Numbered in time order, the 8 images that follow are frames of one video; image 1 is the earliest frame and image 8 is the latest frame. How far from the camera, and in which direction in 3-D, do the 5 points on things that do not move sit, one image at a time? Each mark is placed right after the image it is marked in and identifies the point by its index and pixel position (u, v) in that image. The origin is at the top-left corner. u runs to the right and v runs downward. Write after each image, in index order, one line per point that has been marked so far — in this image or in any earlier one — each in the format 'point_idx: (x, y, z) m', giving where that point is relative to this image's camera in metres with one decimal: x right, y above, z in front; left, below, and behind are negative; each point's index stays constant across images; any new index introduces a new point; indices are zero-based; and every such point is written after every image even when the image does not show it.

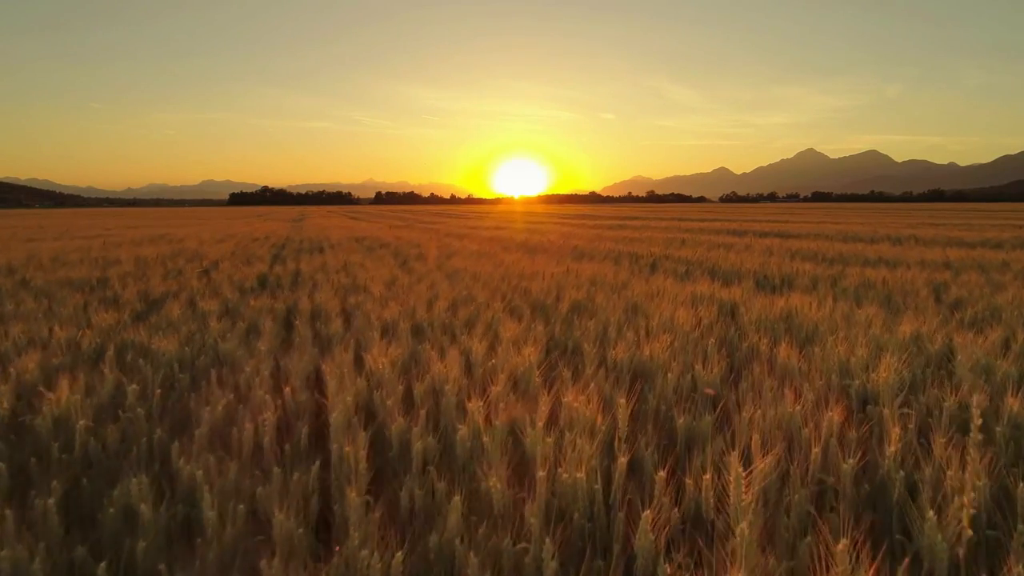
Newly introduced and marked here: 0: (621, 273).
0: (+1.2, +0.2, +4.9) m
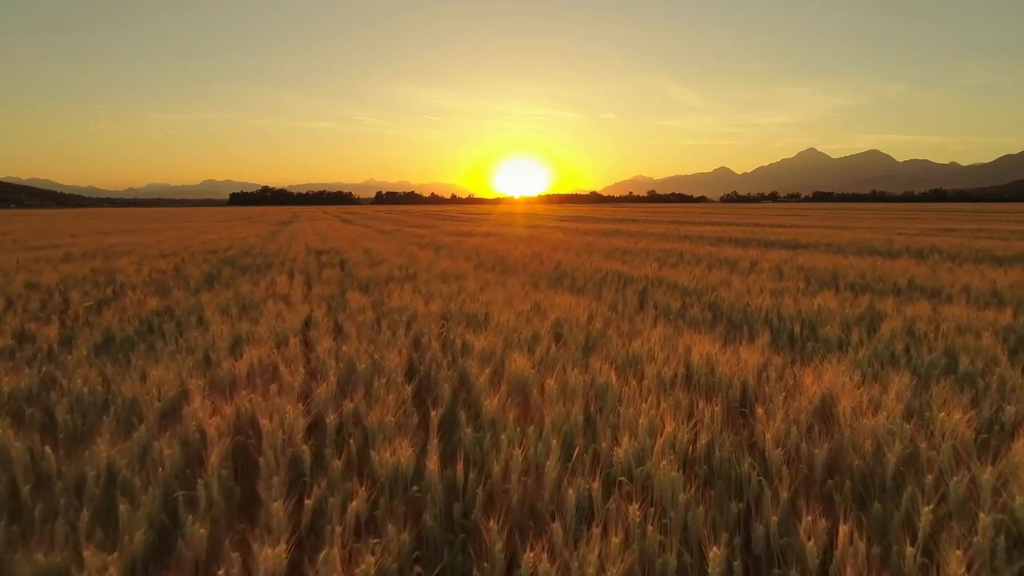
0: (+0.8, -0.2, +4.0) m
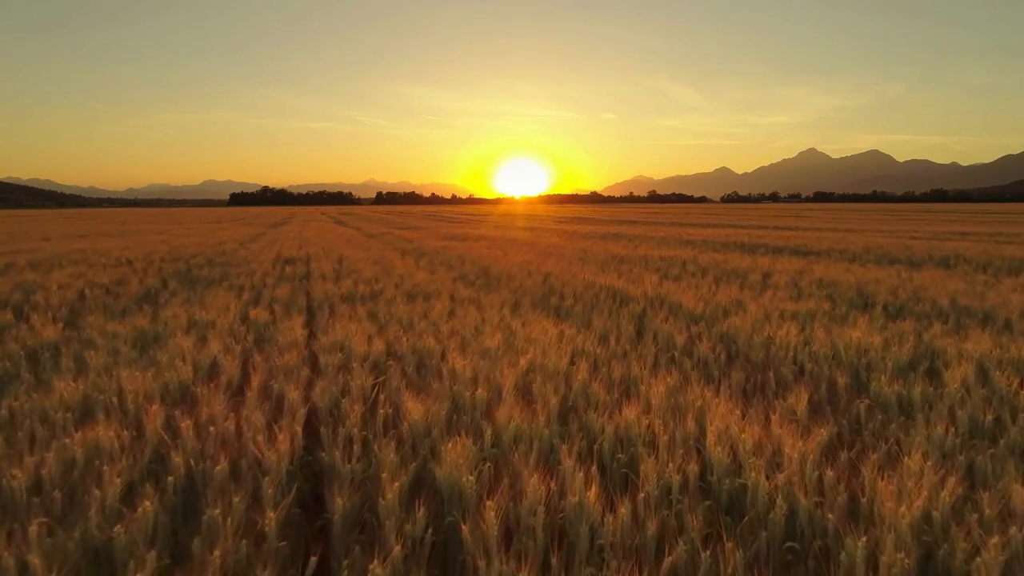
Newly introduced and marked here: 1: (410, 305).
0: (+0.5, -0.4, +3.2) m
1: (-1.0, -0.2, +4.6) m
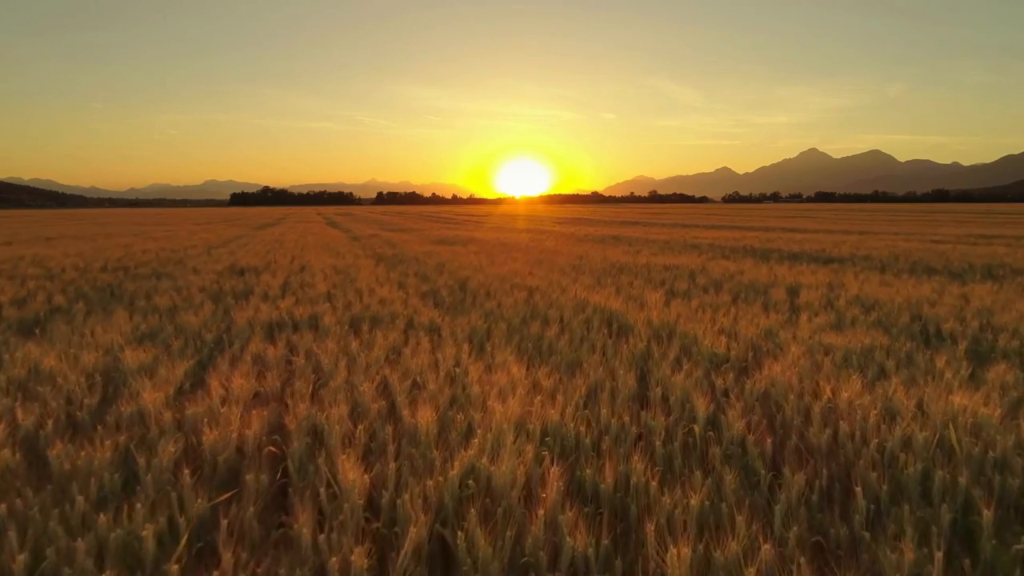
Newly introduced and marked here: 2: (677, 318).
0: (+0.3, -0.7, +2.2) m
1: (-1.3, -0.4, +3.5) m
2: (+1.5, -0.3, +4.2) m
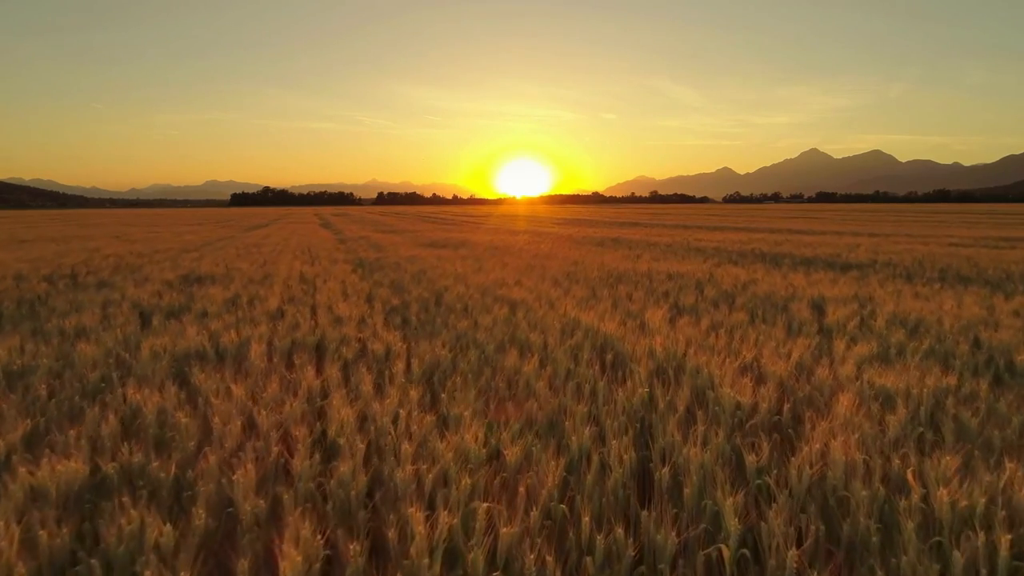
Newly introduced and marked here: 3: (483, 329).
0: (+0.1, -0.8, +1.4) m
1: (-1.5, -0.6, +2.8) m
2: (+1.3, -0.4, +3.5) m
3: (-0.3, -0.4, +4.2) m
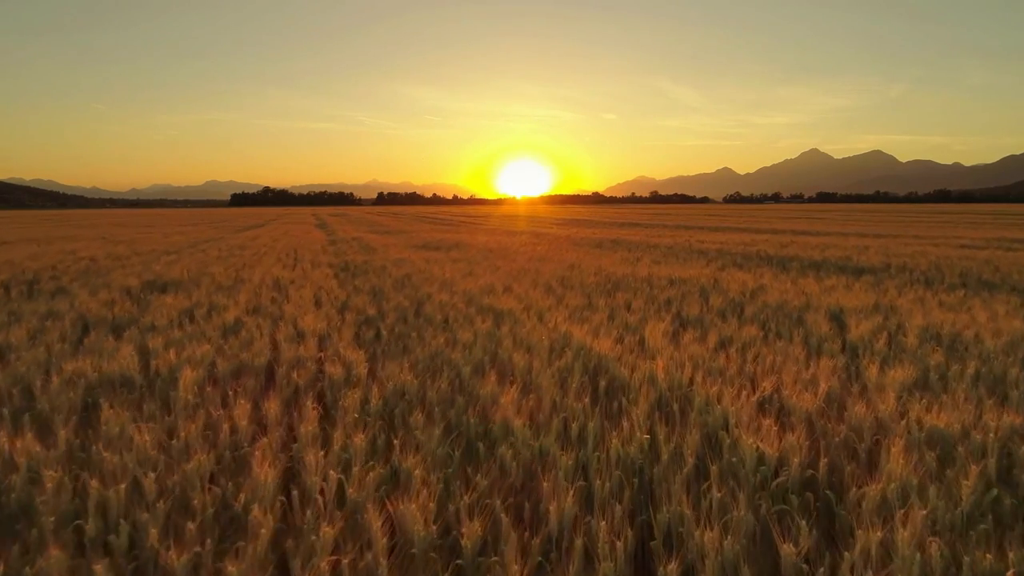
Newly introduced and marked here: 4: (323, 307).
0: (-0.1, -0.9, +0.9) m
1: (-1.7, -0.7, +2.3) m
2: (+1.2, -0.5, +3.0) m
3: (-0.4, -0.5, +3.7) m
4: (-2.1, -0.2, +5.0) m
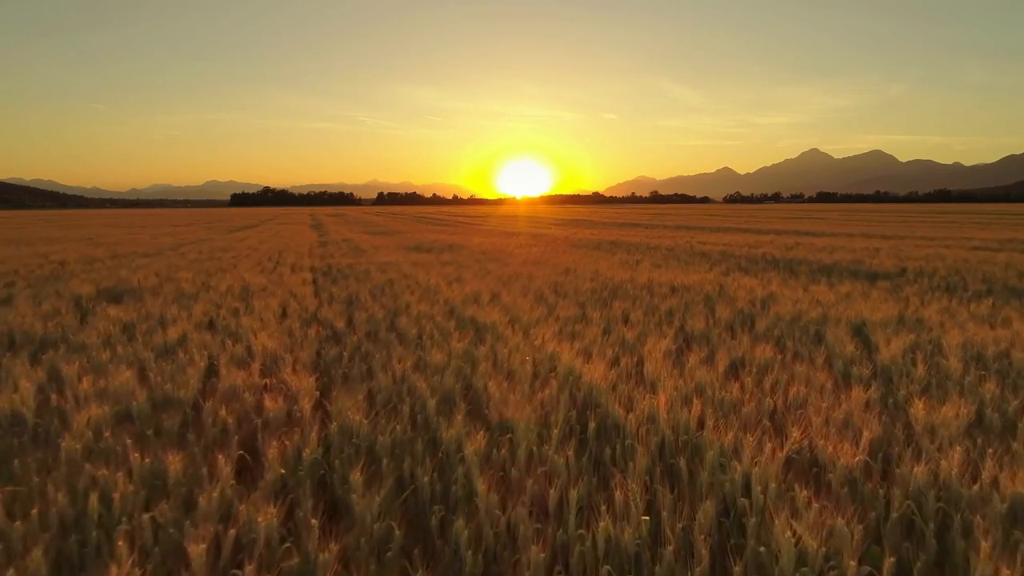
0: (-0.2, -1.0, +0.4) m
1: (-1.8, -0.8, +1.8) m
2: (+1.0, -0.6, +2.5) m
3: (-0.6, -0.6, +3.2) m
4: (-2.2, -0.3, +4.5) m
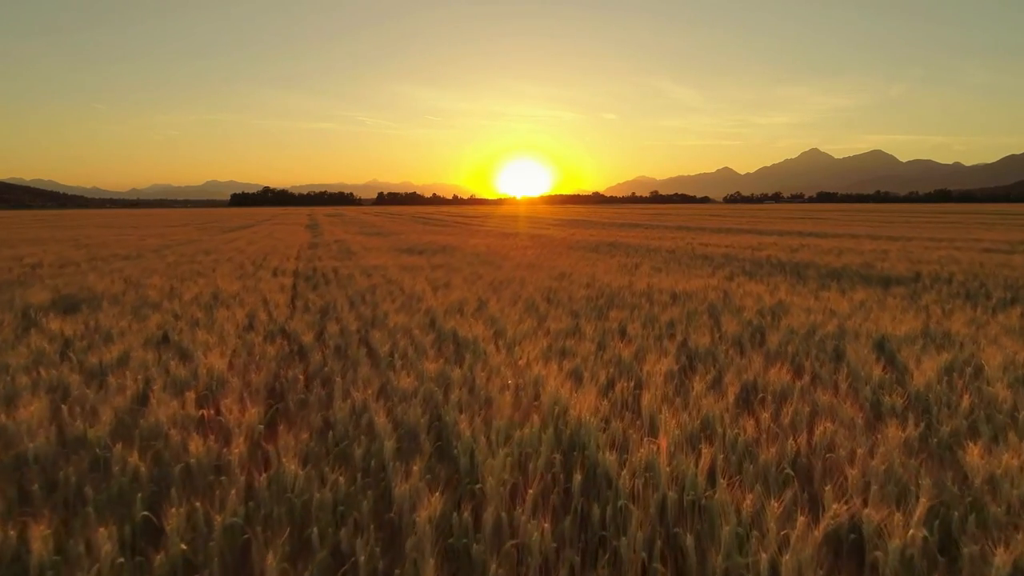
0: (-0.4, -1.1, 0.0) m
1: (-1.9, -0.9, +1.4) m
2: (+0.9, -0.7, +2.1) m
3: (-0.7, -0.7, +2.8) m
4: (-2.4, -0.4, +4.1) m
